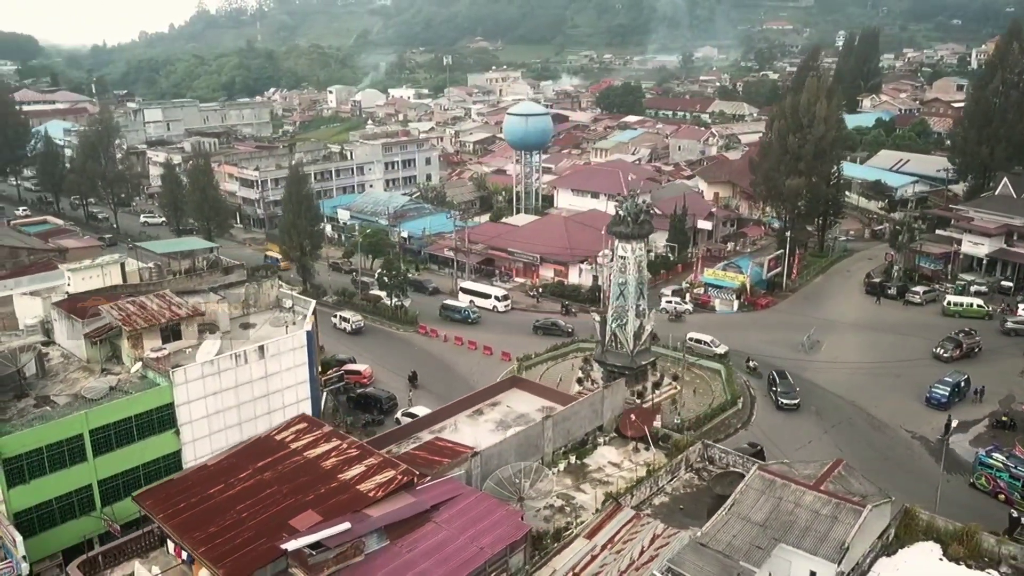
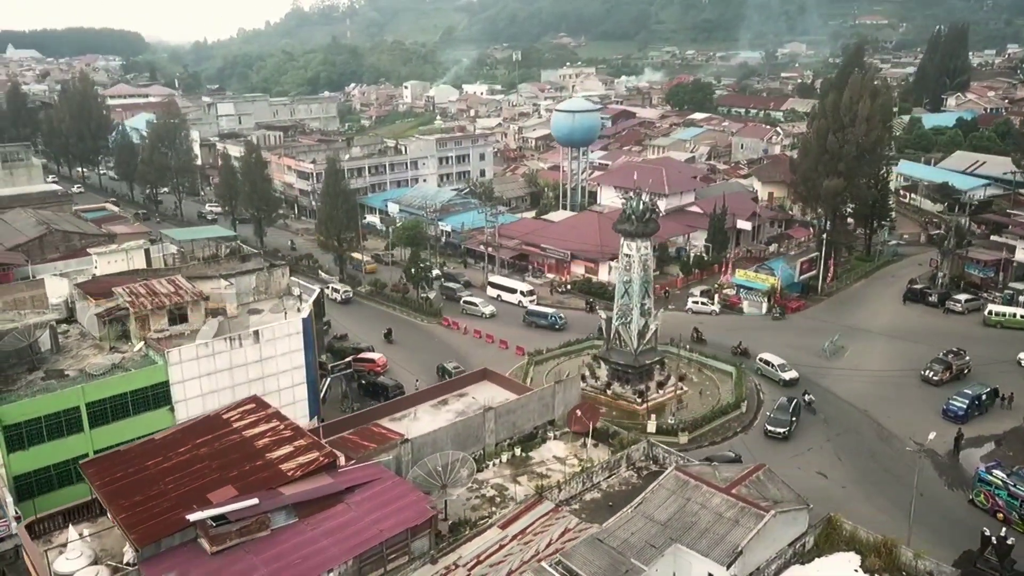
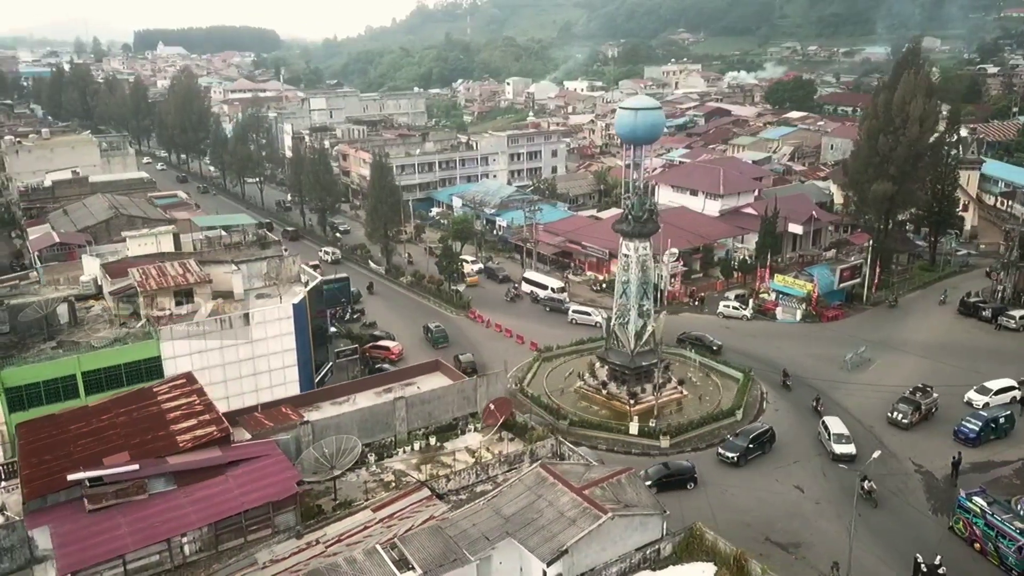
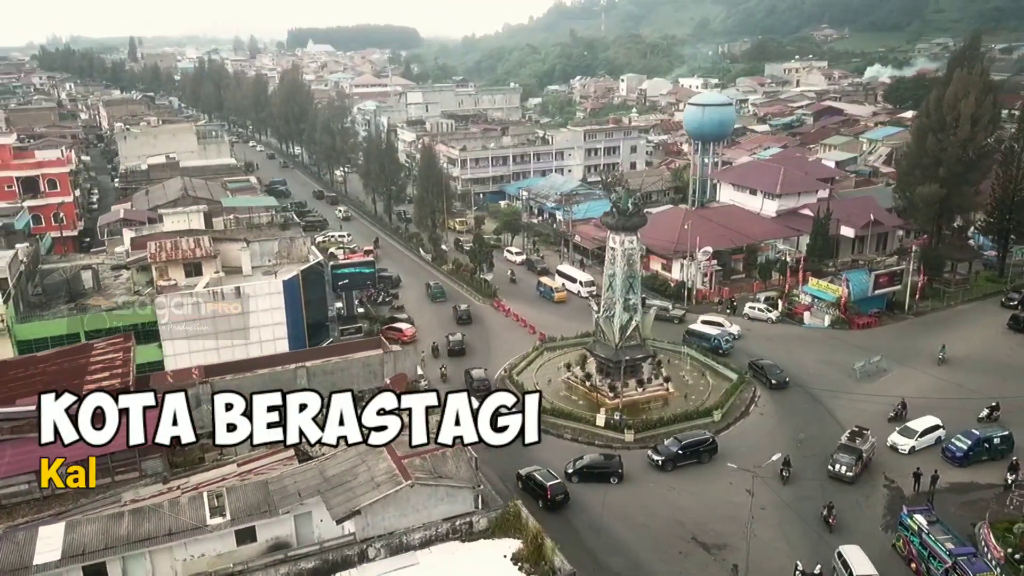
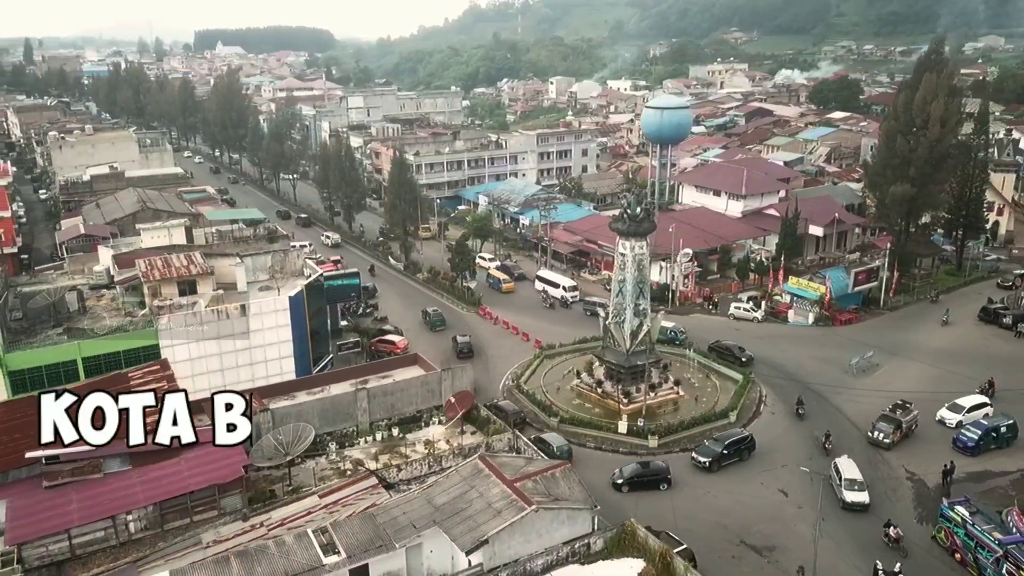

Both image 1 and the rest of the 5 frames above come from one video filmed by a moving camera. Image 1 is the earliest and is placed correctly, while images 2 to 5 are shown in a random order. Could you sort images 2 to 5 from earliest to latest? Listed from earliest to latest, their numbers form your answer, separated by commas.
2, 3, 5, 4
